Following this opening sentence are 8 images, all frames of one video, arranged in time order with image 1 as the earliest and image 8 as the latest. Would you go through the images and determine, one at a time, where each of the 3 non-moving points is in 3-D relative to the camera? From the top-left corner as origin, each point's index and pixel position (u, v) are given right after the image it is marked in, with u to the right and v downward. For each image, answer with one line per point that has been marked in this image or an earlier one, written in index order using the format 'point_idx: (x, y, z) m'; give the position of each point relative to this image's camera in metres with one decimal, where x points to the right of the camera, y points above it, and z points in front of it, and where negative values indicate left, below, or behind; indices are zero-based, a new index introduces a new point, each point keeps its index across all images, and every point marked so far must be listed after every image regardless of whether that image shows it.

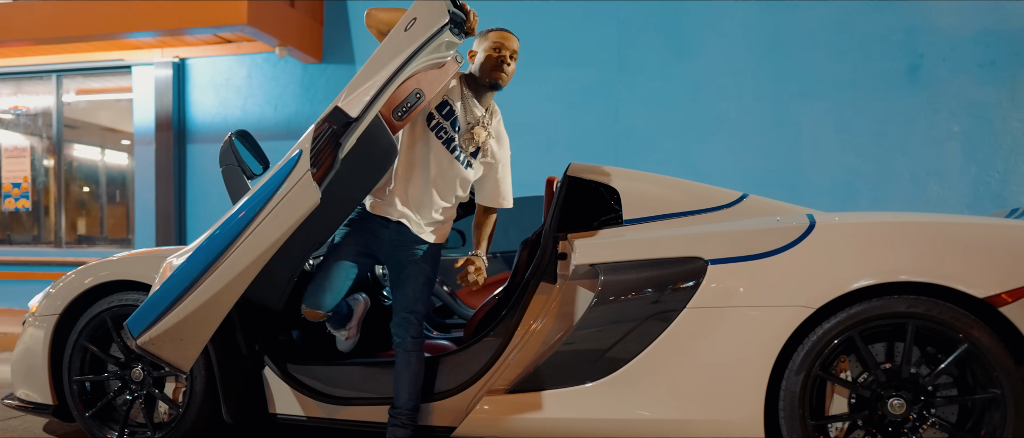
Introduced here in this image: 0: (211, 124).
0: (-2.5, +0.8, +6.5) m
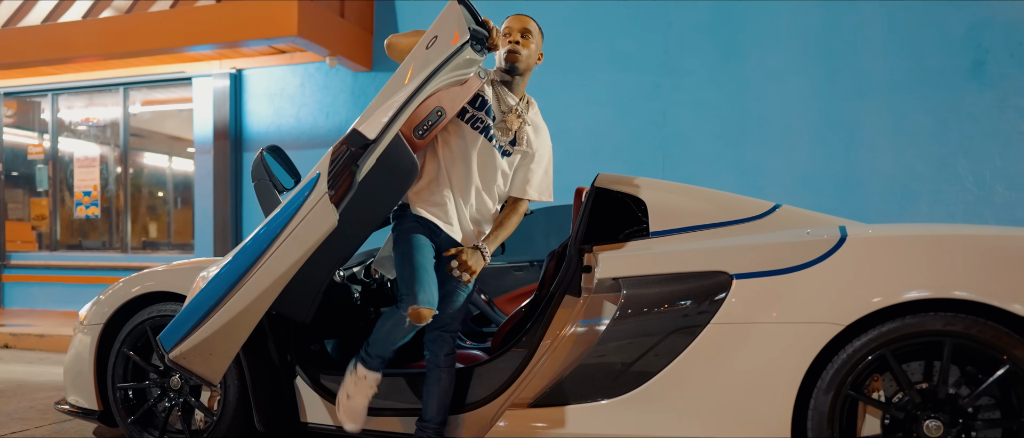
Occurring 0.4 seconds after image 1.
0: (-2.1, +0.7, +6.7) m
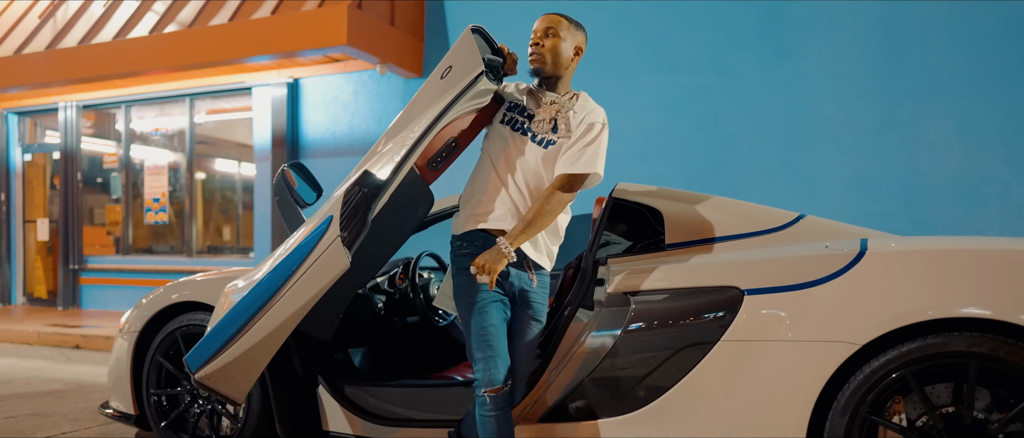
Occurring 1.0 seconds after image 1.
0: (-1.7, +0.7, +6.8) m
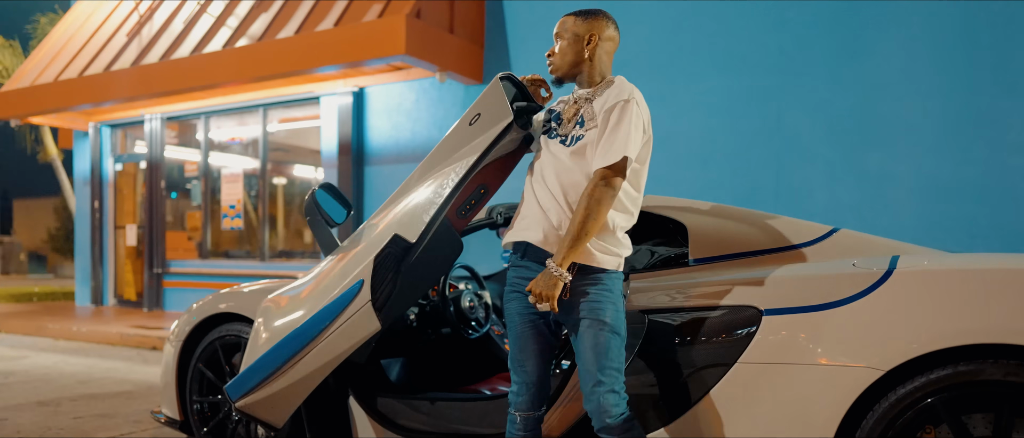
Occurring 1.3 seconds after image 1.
0: (-1.1, +0.7, +7.0) m
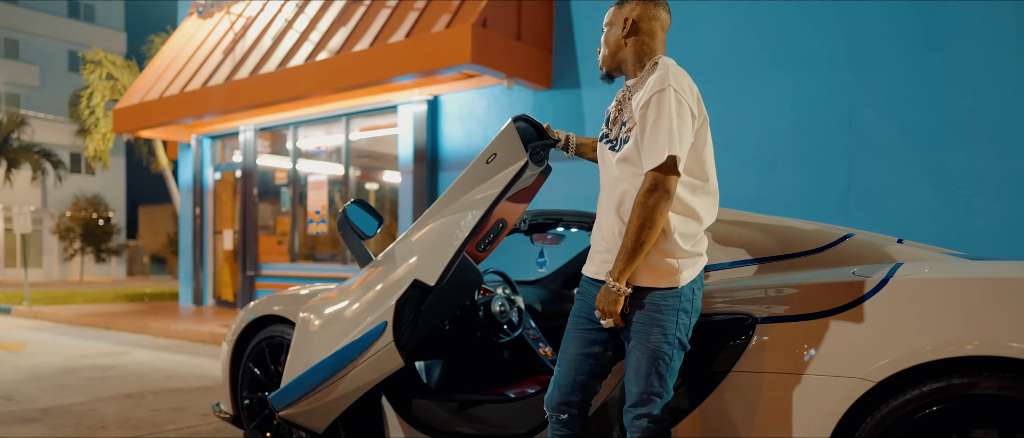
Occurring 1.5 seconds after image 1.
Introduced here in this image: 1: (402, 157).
0: (-0.5, +0.6, +7.1) m
1: (-1.1, +0.6, +7.5) m
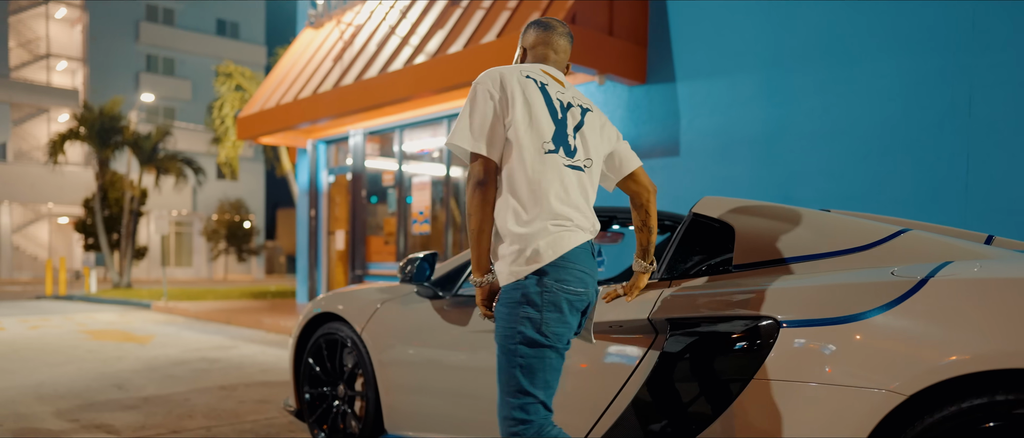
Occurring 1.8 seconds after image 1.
0: (+0.4, +0.6, +7.0) m
1: (-0.1, +0.6, +7.5) m
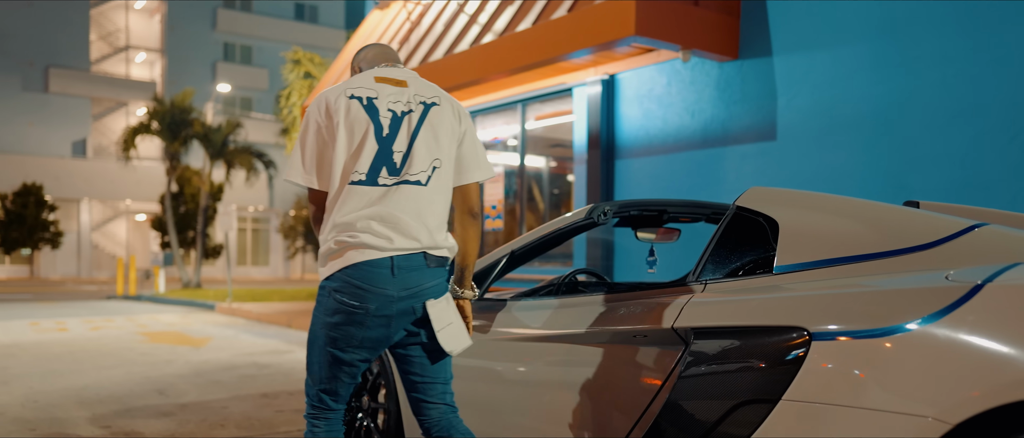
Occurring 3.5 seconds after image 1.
0: (+1.0, +0.7, +6.3) m
1: (+0.6, +0.7, +6.8) m
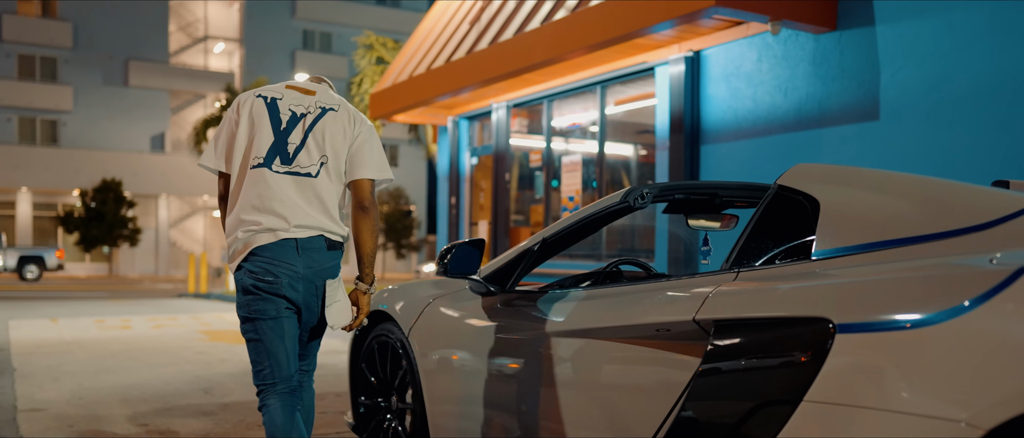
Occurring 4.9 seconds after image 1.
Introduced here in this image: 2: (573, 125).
0: (+1.6, +0.7, +5.6) m
1: (+1.2, +0.7, +6.2) m
2: (+0.7, +0.9, +7.5) m
